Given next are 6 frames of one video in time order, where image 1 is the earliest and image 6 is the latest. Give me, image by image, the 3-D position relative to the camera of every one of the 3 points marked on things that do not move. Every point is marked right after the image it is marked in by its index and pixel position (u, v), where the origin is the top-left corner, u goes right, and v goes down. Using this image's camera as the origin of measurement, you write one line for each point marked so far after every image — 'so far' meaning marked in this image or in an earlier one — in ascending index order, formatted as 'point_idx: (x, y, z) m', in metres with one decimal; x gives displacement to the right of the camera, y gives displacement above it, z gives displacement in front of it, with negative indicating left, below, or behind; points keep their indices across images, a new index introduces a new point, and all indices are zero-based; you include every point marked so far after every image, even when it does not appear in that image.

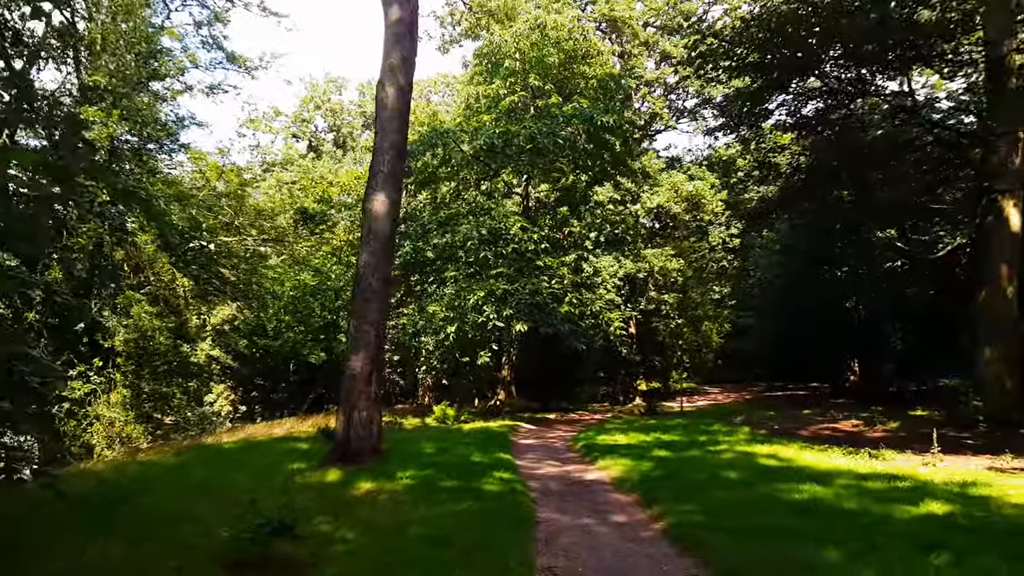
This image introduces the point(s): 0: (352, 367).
0: (-1.7, -0.9, +9.3) m
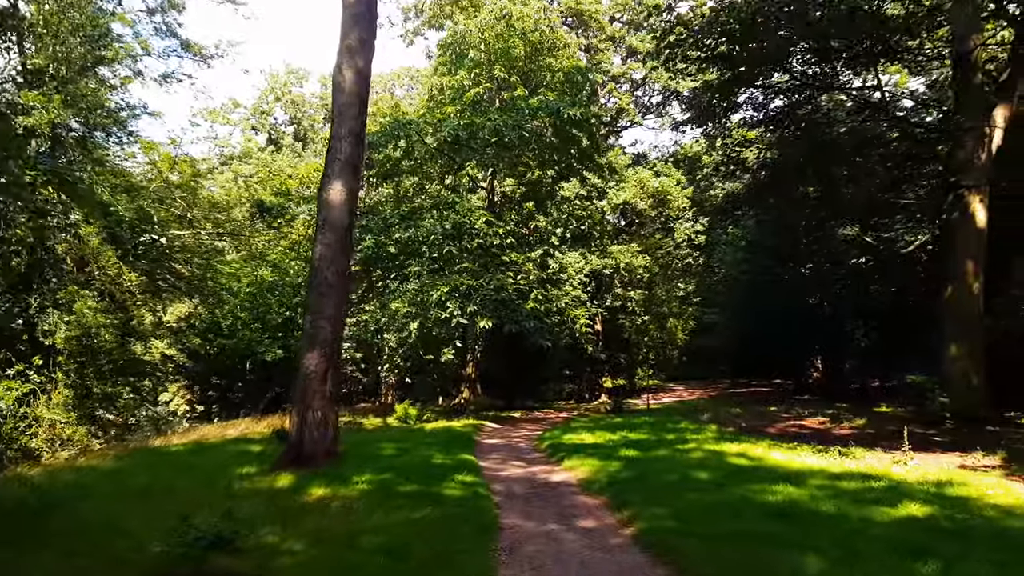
0: (-2.1, -0.8, +8.9) m
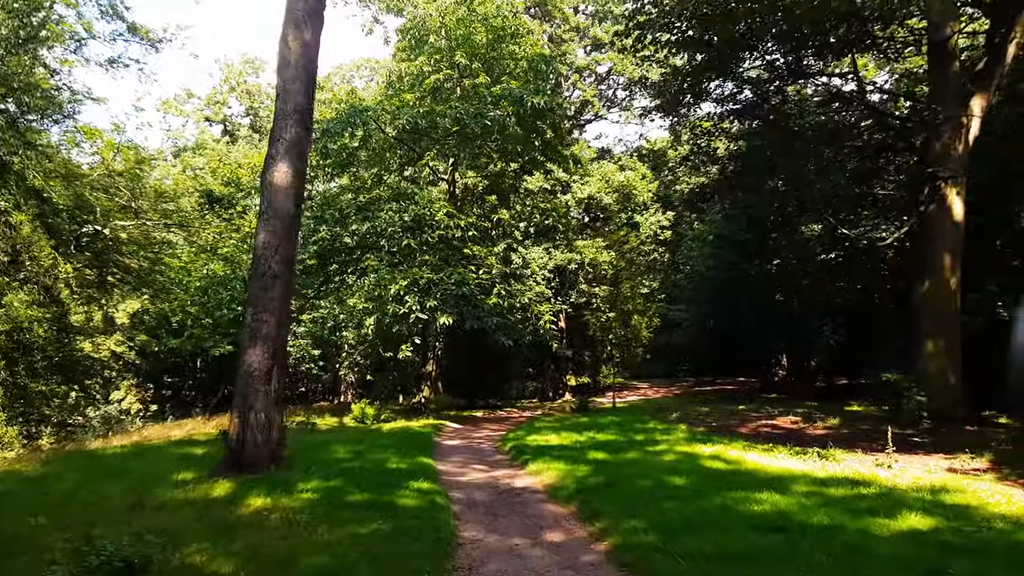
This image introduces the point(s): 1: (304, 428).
0: (-2.5, -0.7, +8.1) m
1: (-3.3, -2.2, +13.5) m
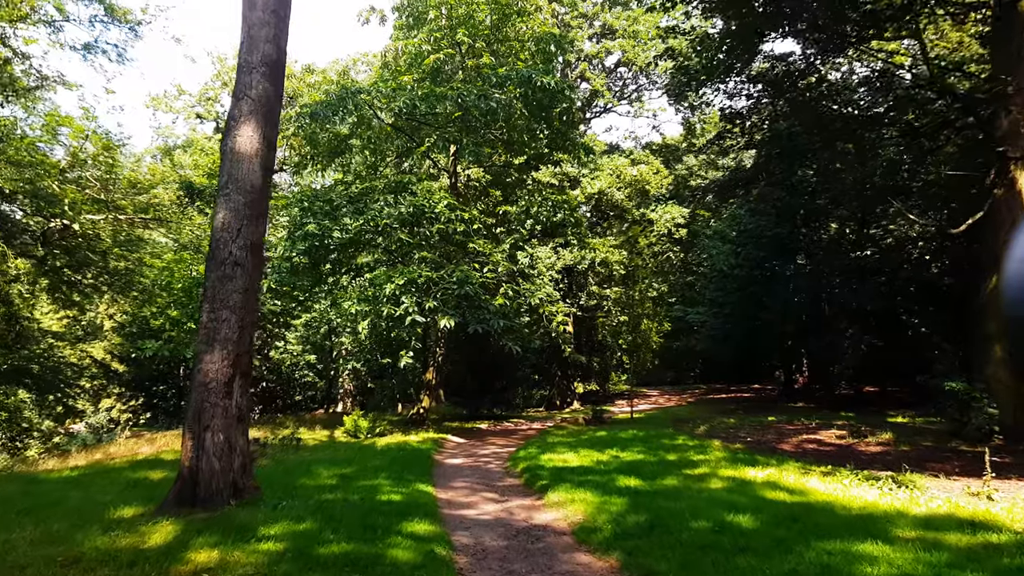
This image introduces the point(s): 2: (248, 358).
0: (-2.3, -0.6, +6.6) m
1: (-3.1, -2.2, +11.9) m
2: (-2.1, -0.6, +6.8) m
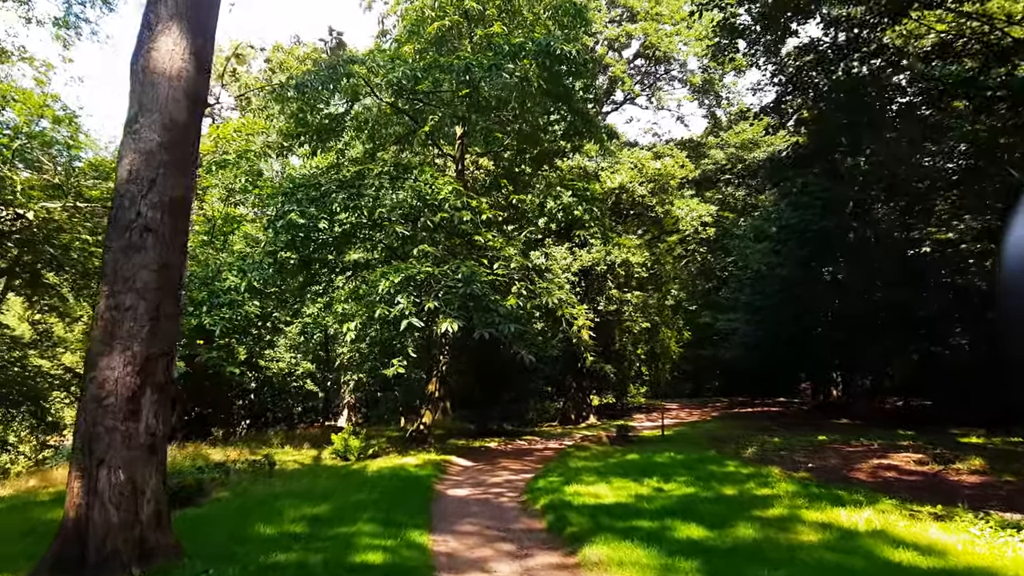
0: (-2.2, -0.5, +4.6) m
1: (-2.9, -2.1, +9.9) m
2: (-2.0, -0.4, +4.9) m
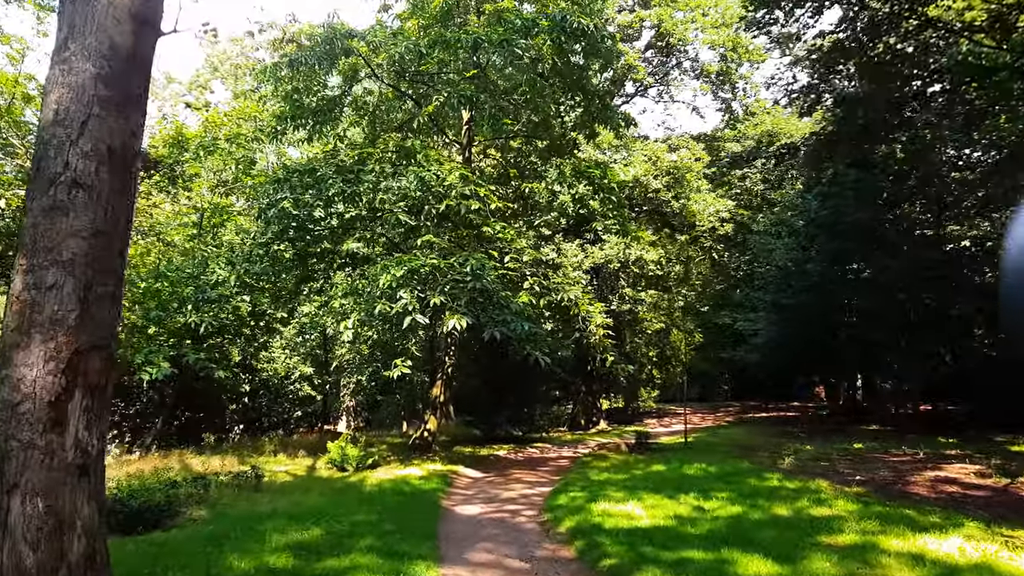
0: (-2.0, -0.4, +3.5) m
1: (-2.7, -2.0, +8.8) m
2: (-1.8, -0.3, +3.8) m
